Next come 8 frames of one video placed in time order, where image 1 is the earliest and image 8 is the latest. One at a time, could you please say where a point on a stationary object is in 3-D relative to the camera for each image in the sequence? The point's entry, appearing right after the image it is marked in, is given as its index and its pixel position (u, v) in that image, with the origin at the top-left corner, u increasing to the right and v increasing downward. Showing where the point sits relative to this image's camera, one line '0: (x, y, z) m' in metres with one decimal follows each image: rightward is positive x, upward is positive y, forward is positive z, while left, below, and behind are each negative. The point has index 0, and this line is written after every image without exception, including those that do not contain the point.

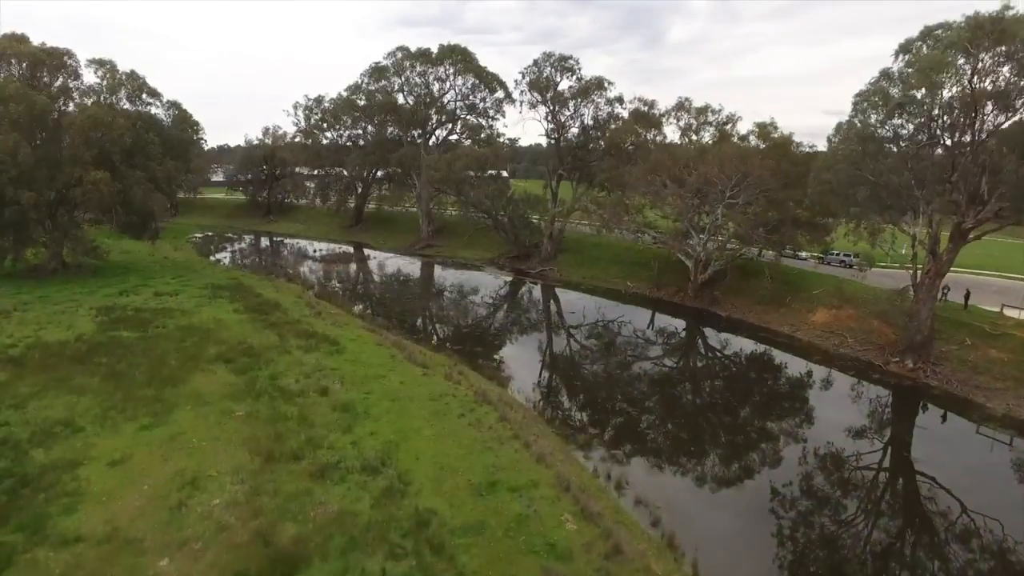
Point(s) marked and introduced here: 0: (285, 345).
0: (-6.5, -1.7, +19.0) m
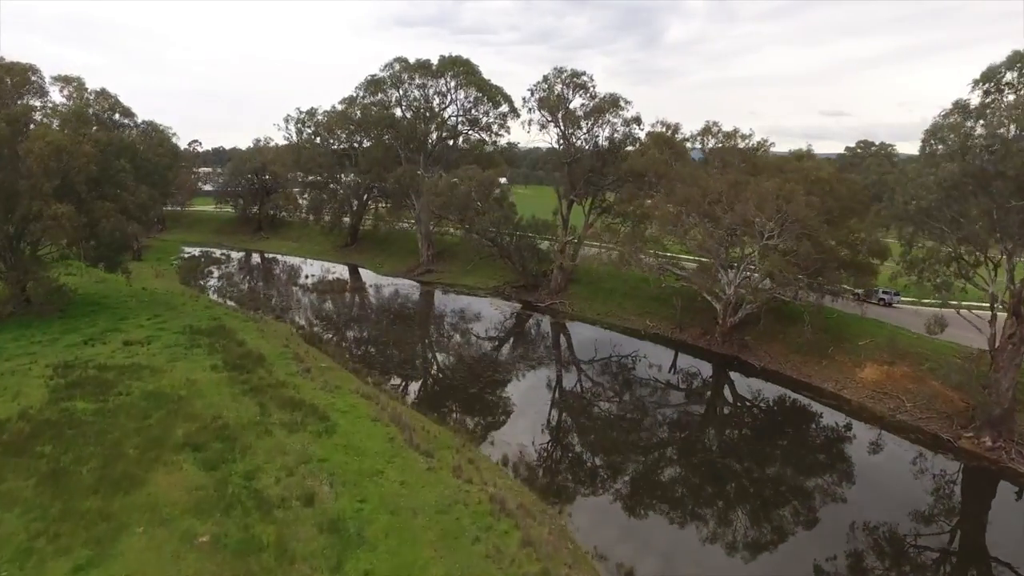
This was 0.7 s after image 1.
0: (-6.1, -3.3, +16.4) m
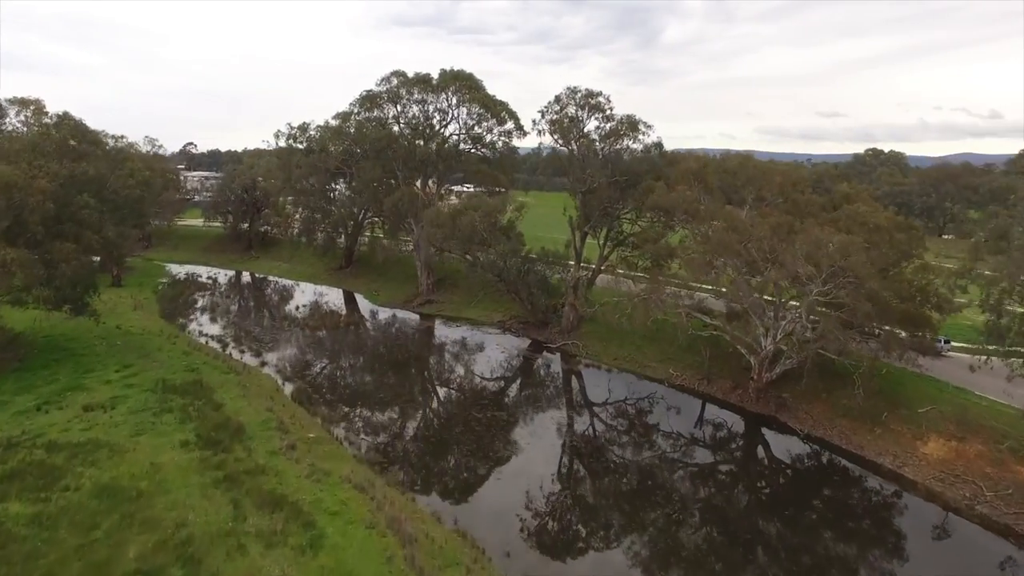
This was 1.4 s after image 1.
0: (-5.6, -5.1, +13.7) m
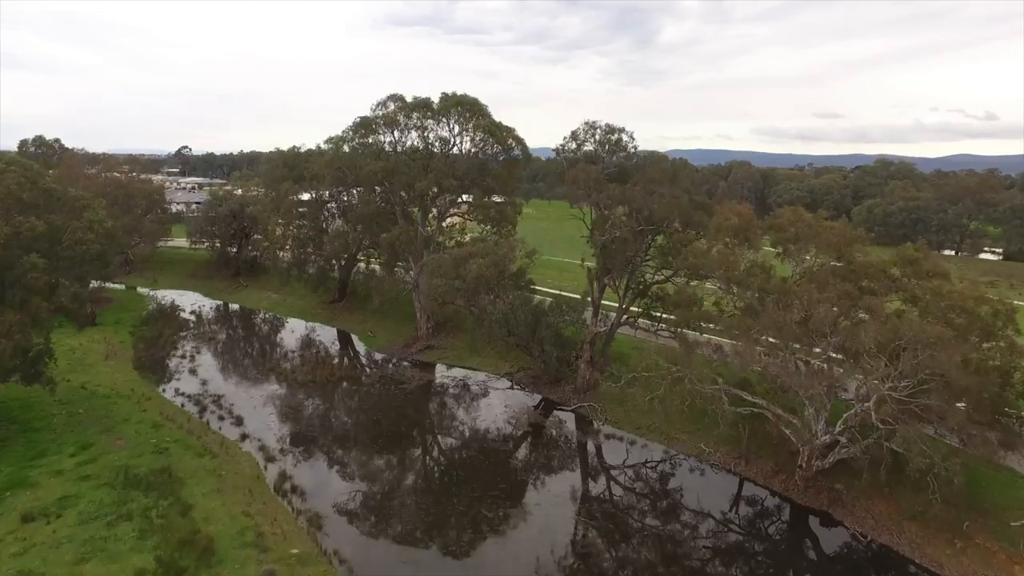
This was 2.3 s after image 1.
0: (-5.1, -7.3, +10.7) m
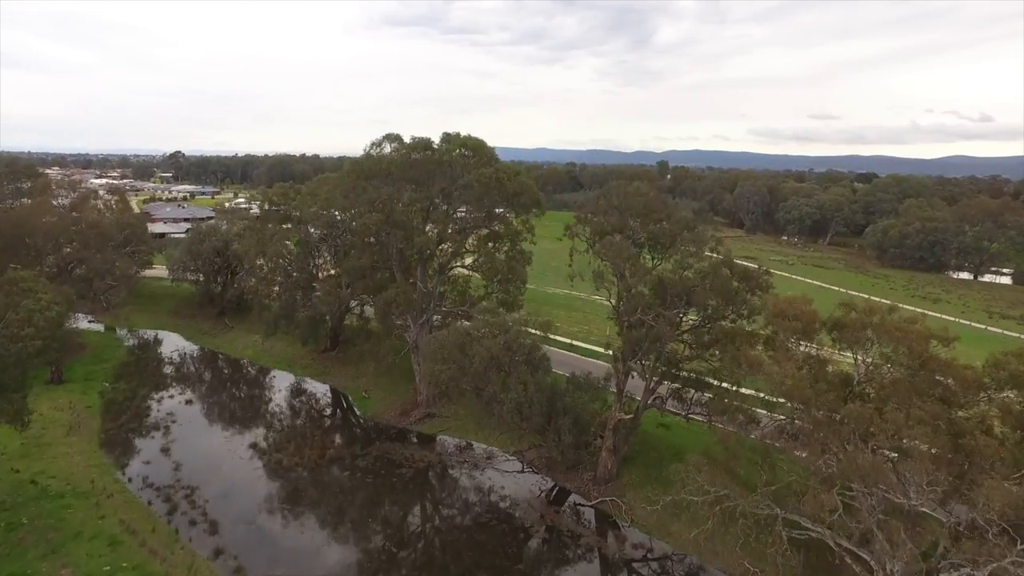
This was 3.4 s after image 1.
0: (-4.6, -10.1, +7.4) m
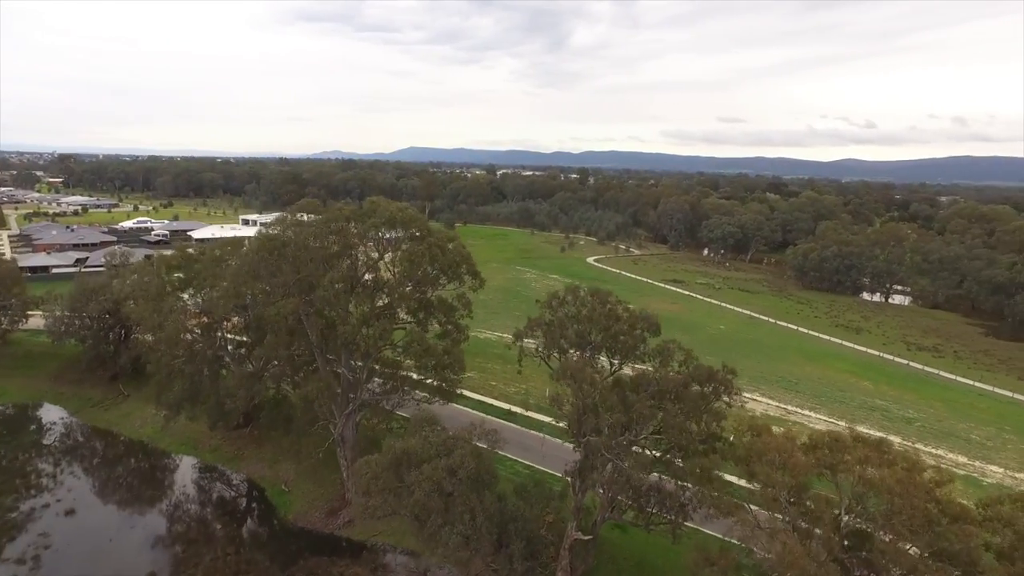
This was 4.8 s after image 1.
0: (-4.3, -13.6, +4.2) m
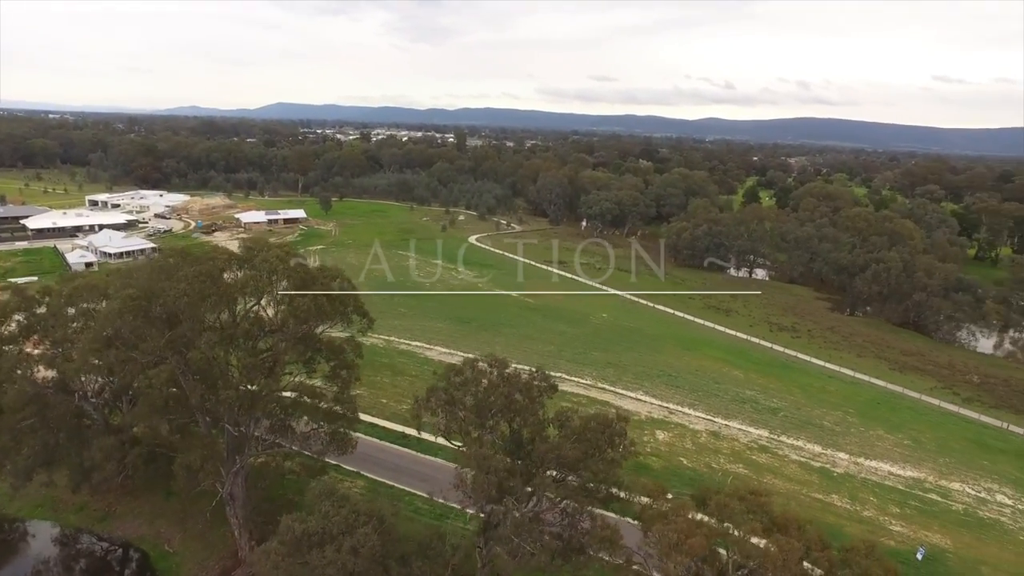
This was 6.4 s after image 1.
0: (-4.0, -16.9, +4.2) m
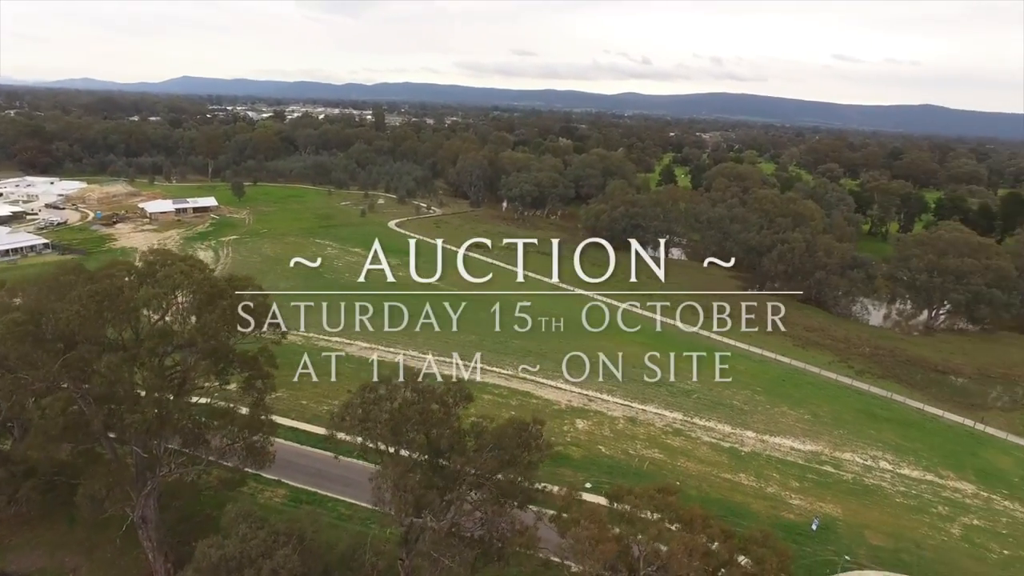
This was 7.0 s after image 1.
0: (-4.4, -18.0, +4.6) m
